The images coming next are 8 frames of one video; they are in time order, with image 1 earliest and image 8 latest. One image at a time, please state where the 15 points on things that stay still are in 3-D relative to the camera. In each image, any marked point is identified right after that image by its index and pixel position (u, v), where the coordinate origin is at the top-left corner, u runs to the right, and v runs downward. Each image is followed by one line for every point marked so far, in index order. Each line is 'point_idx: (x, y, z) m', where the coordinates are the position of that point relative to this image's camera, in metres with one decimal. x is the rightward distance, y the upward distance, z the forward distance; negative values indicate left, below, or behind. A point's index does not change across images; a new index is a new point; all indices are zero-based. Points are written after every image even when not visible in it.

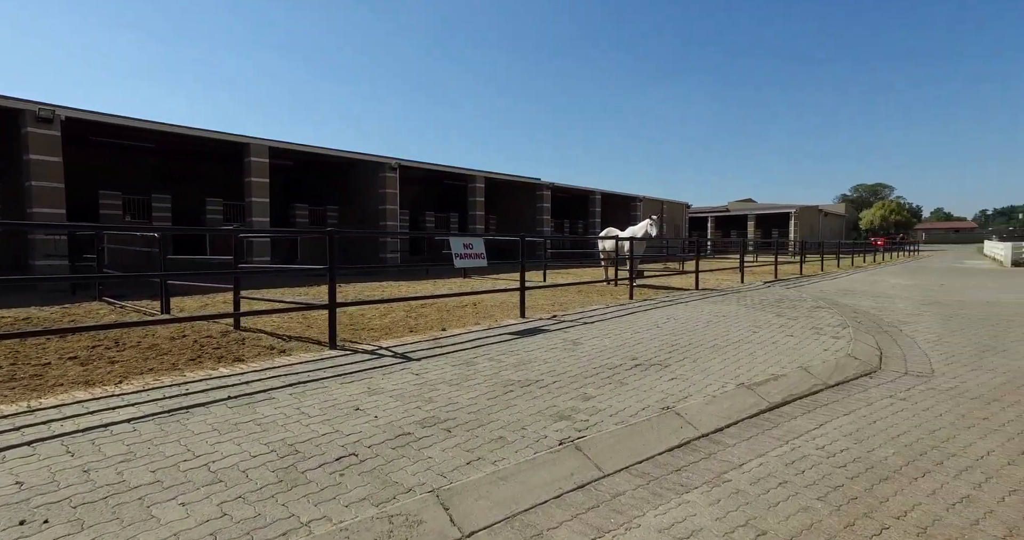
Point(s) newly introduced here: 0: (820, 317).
0: (+4.6, -0.7, +8.0) m
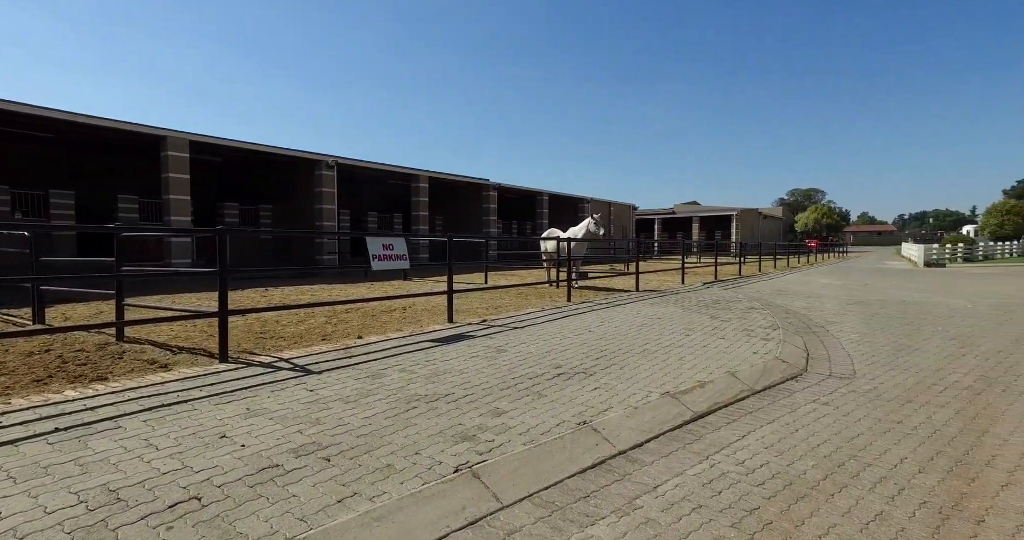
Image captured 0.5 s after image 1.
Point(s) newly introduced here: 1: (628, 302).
0: (+3.6, -0.7, +8.0) m
1: (+2.1, -0.6, +9.5) m
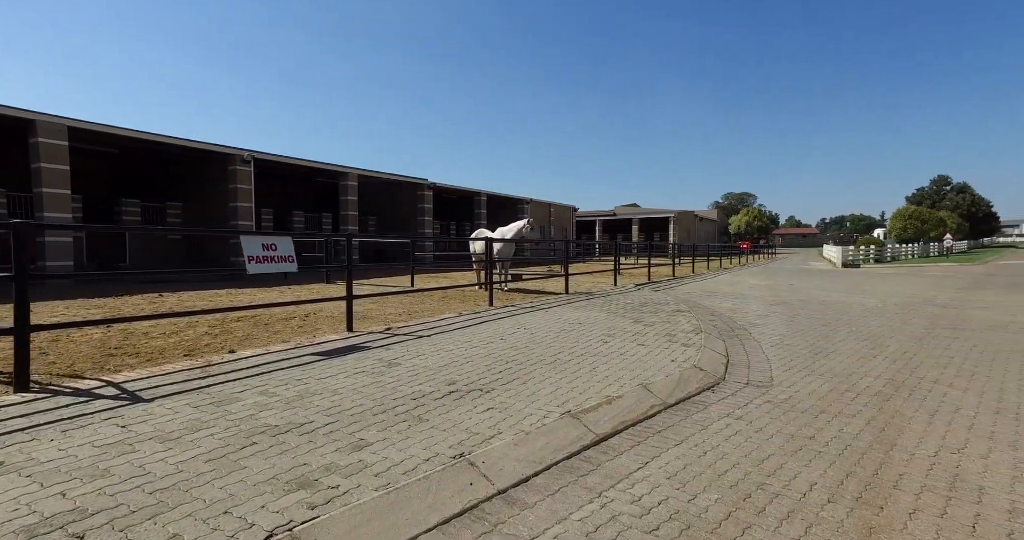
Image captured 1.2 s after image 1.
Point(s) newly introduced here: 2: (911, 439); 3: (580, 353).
0: (+2.4, -0.8, +7.8) m
1: (+0.7, -0.6, +9.2) m
2: (+2.6, -1.1, +3.5) m
3: (+0.7, -0.8, +5.3) m
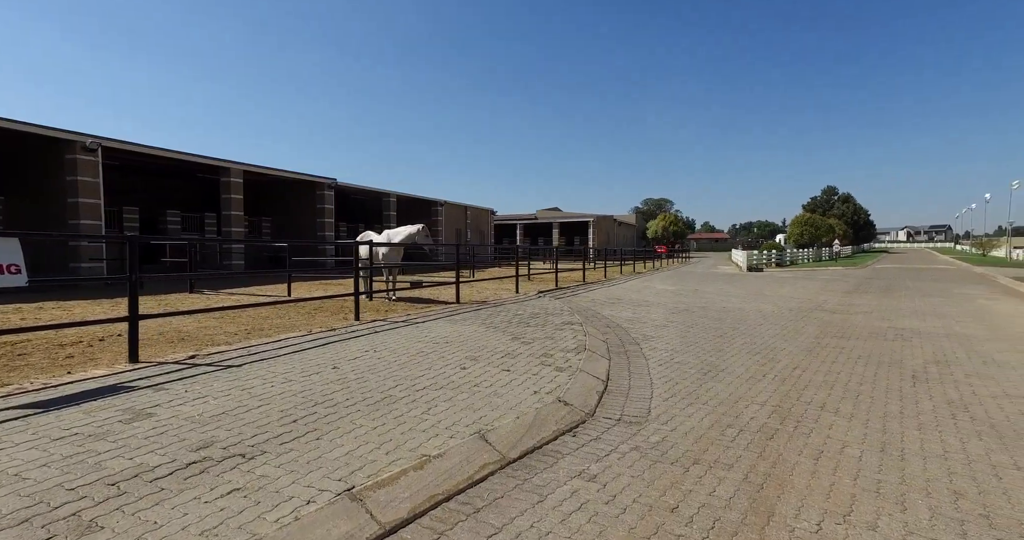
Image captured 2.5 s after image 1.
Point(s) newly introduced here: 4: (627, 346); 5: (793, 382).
0: (+0.6, -0.9, +7.0) m
1: (-1.2, -0.8, +8.1) m
2: (+1.5, -1.2, +2.8) m
3: (-0.7, -0.9, +4.3) m
4: (+1.6, -1.1, +7.4) m
5: (+2.9, -1.2, +5.5) m
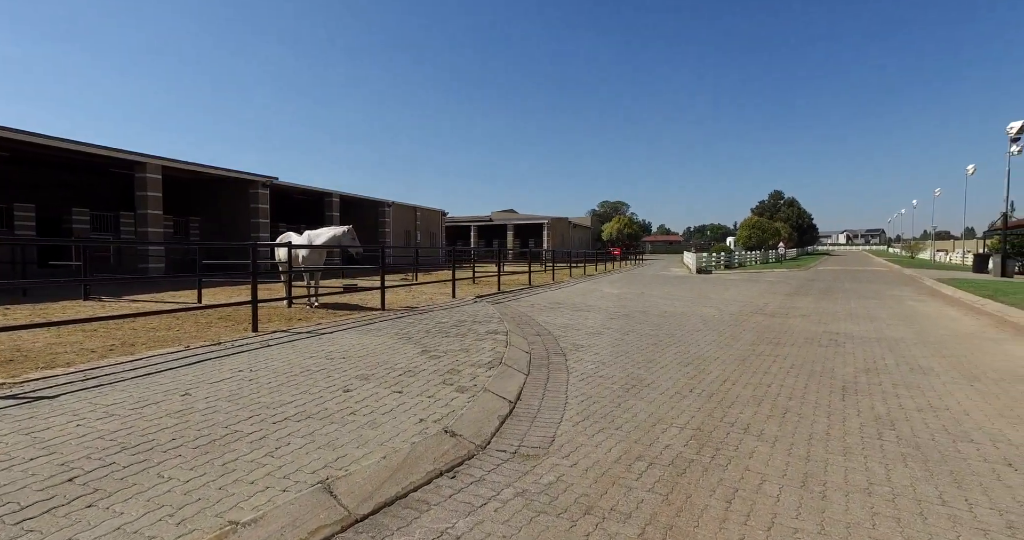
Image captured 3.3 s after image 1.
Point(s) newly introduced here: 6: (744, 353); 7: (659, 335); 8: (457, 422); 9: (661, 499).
0: (-0.4, -1.0, +6.4) m
1: (-2.4, -0.8, +7.4) m
2: (+0.8, -1.3, +2.2) m
3: (-1.5, -1.0, +3.6) m
4: (+0.5, -1.1, +6.9) m
5: (+2.0, -1.2, +5.1) m
6: (+3.4, -1.2, +7.8) m
7: (+2.6, -1.2, +9.4) m
8: (-0.4, -1.1, +3.8) m
9: (+0.8, -1.3, +2.9) m
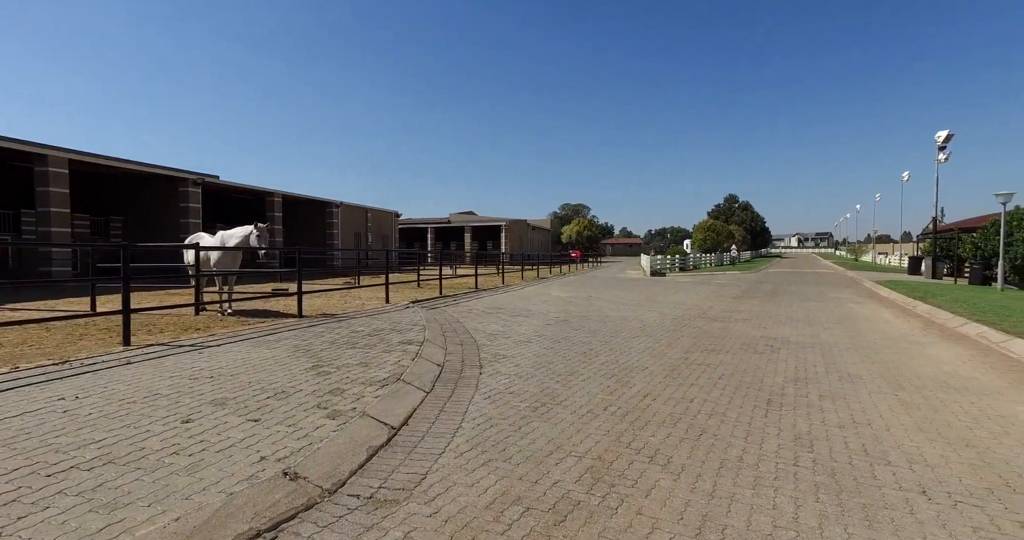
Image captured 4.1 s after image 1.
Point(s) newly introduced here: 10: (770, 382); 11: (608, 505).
0: (-1.4, -1.0, +5.7) m
1: (-3.4, -0.9, +6.6) m
2: (0.0, -1.3, +1.7) m
3: (-2.4, -1.0, +2.9) m
4: (-0.6, -1.2, +6.3) m
5: (+1.1, -1.3, +4.7) m
6: (+2.3, -1.3, +7.5) m
7: (+1.4, -1.2, +9.0) m
8: (-1.2, -1.1, +3.2) m
9: (+0.1, -1.3, +2.4) m
10: (+3.2, -1.4, +6.5) m
11: (+0.5, -1.3, +2.9) m
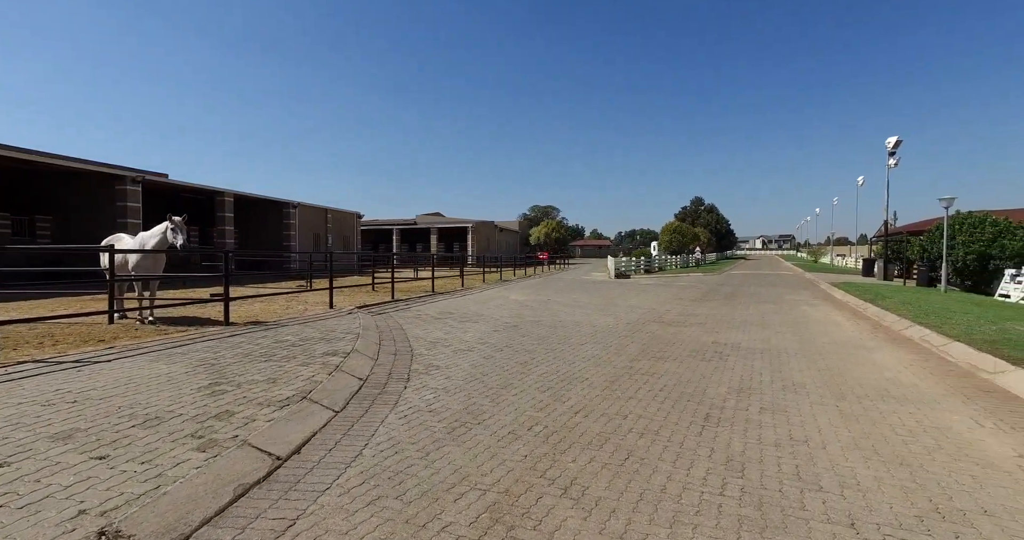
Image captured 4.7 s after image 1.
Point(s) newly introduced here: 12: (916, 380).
0: (-2.2, -1.1, +5.2) m
1: (-4.2, -0.9, +5.9) m
2: (-0.5, -1.4, +1.3) m
3: (-2.9, -1.1, +2.3) m
4: (-1.3, -1.3, +5.8) m
5: (+0.4, -1.4, +4.3) m
6: (+1.4, -1.4, +7.2) m
7: (+0.4, -1.3, +8.6) m
8: (-1.8, -1.2, +2.7) m
9: (-0.5, -1.3, +1.9) m
10: (+2.3, -1.4, +6.2) m
11: (0.0, -1.3, +2.5) m
12: (+5.7, -1.5, +7.4) m
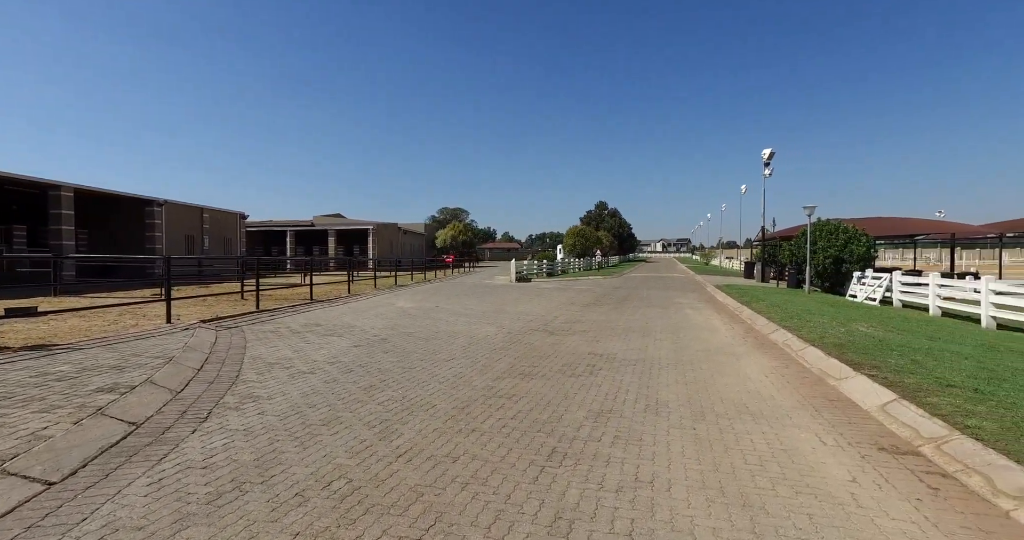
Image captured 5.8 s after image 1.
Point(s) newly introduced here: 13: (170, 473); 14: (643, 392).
0: (-3.7, -1.2, +3.9) m
1: (-5.8, -1.1, +4.2) m
2: (-1.3, -1.5, +0.3) m
3: (-3.9, -1.2, +0.9) m
4: (-3.0, -1.4, +4.6) m
5: (-1.0, -1.5, +3.4) m
6: (-0.5, -1.5, +6.4) m
7: (-1.7, -1.5, +7.7) m
8: (-2.9, -1.3, +1.4) m
9: (-1.4, -1.4, +0.9) m
10: (+0.6, -1.6, +5.7) m
11: (-1.1, -1.5, +1.6) m
12: (+3.6, -1.7, +7.4) m
13: (-2.4, -1.4, +3.8) m
14: (+1.7, -1.6, +7.1) m
